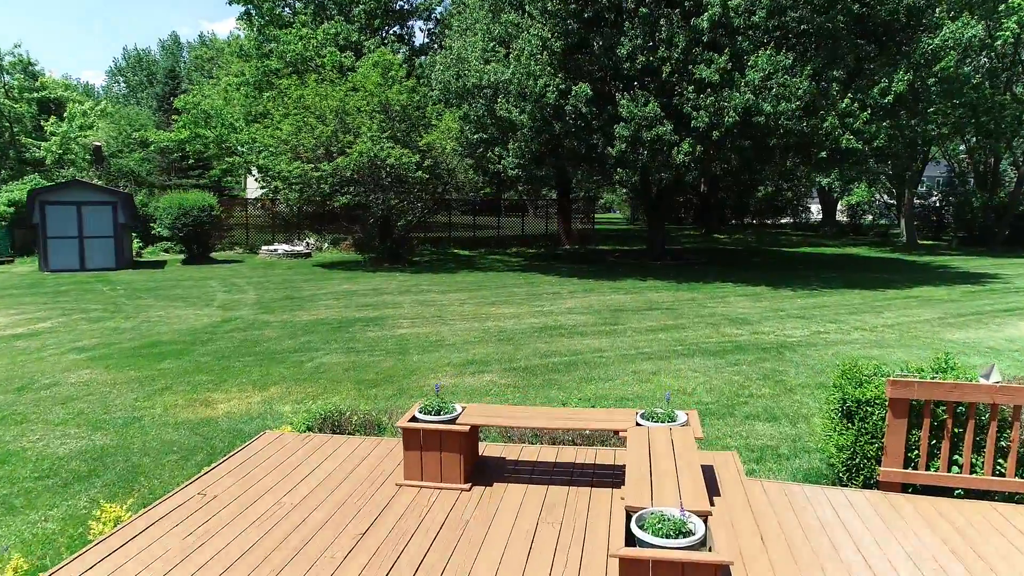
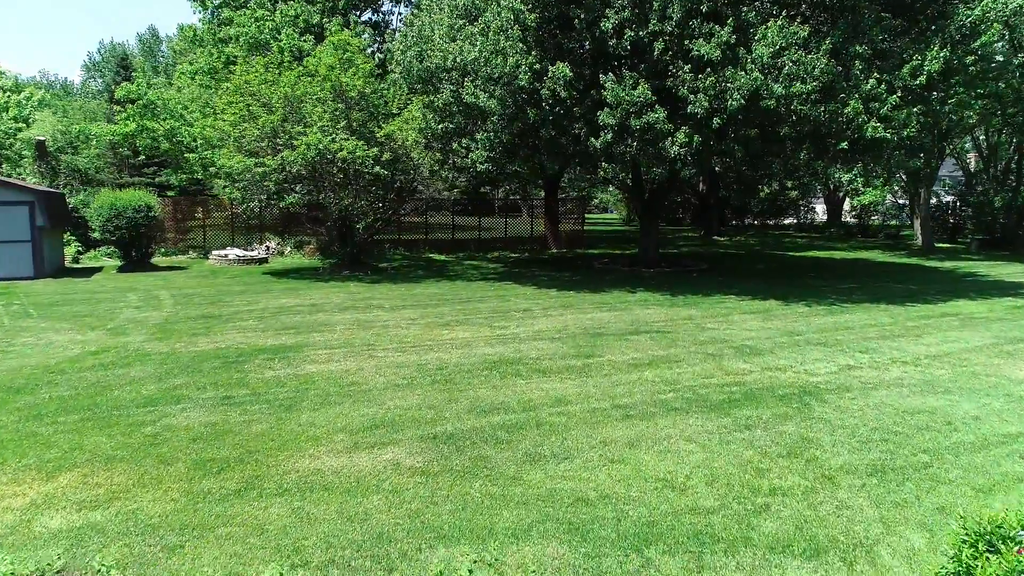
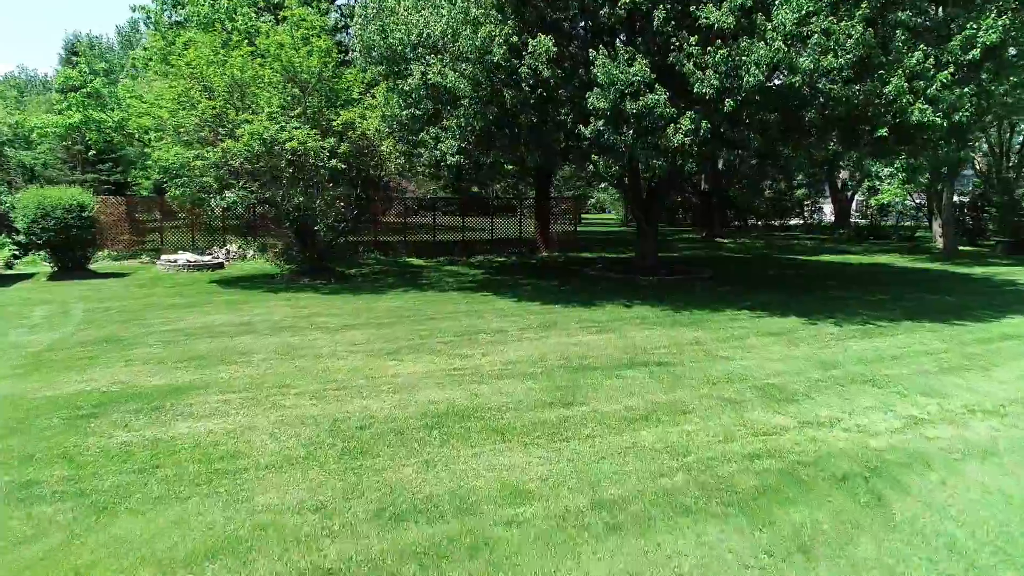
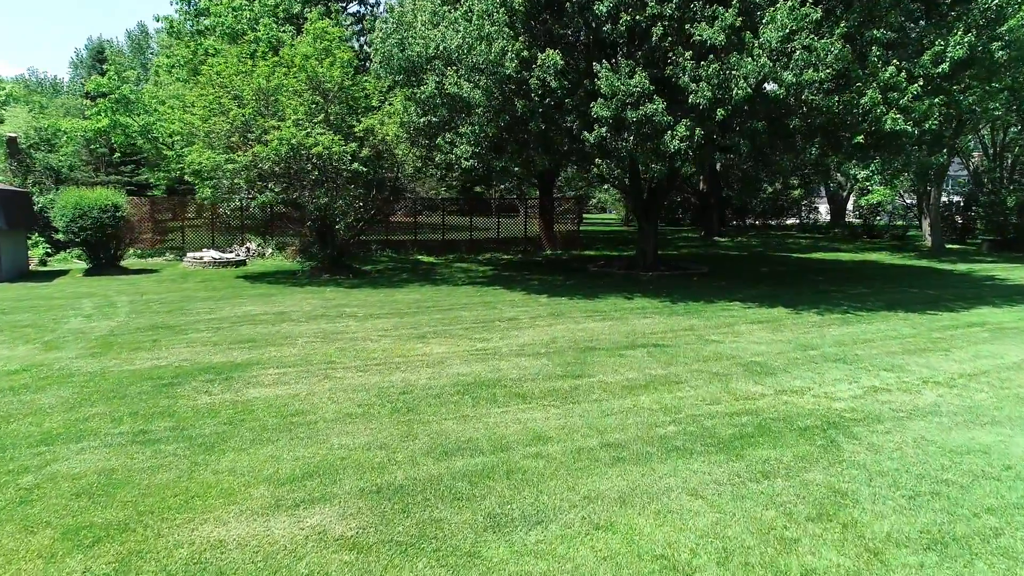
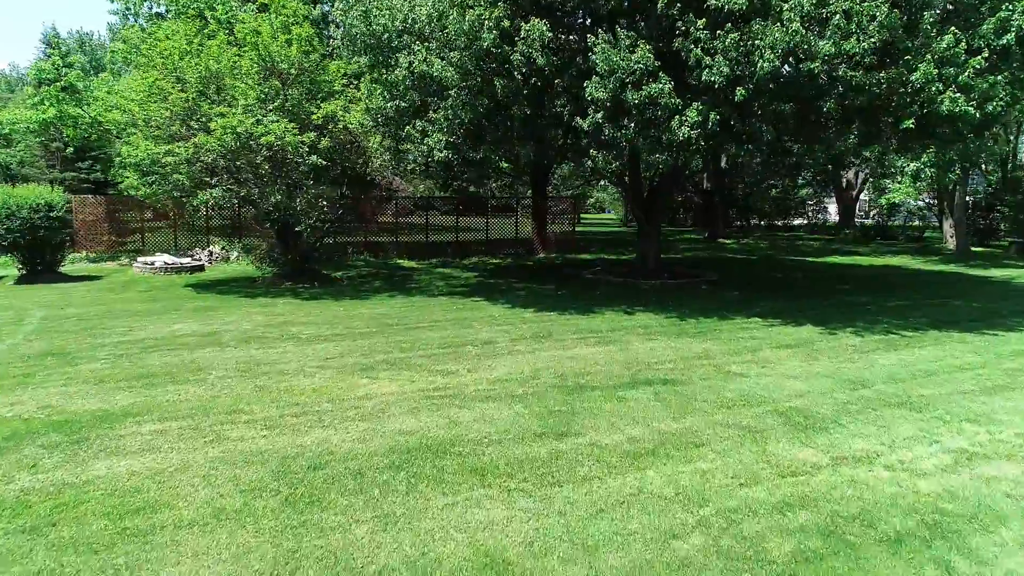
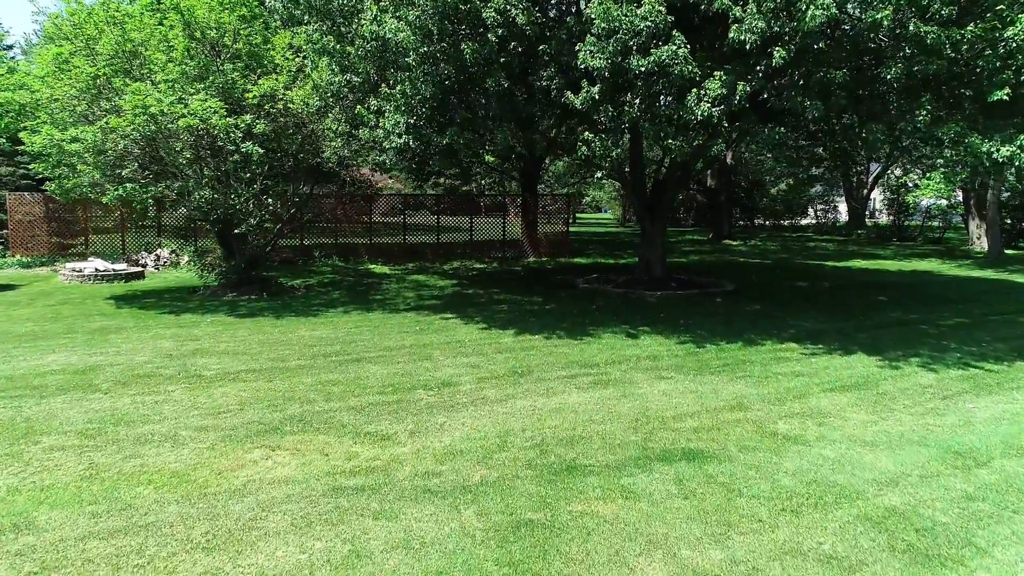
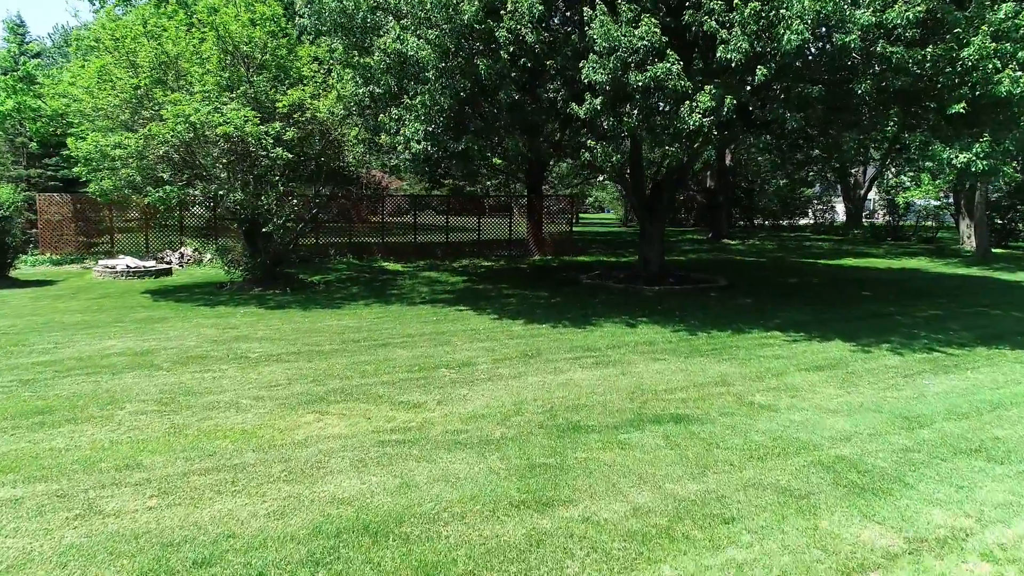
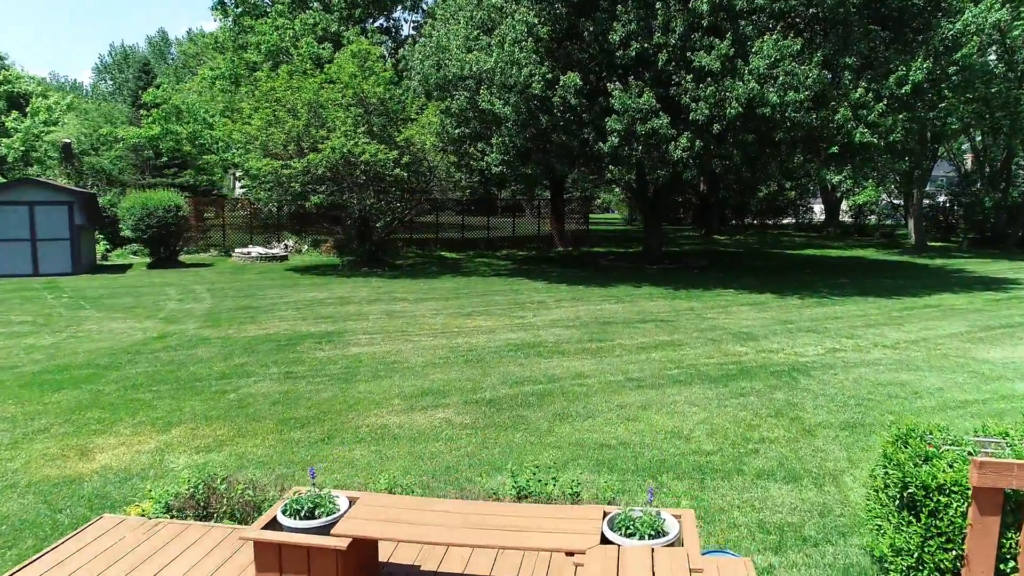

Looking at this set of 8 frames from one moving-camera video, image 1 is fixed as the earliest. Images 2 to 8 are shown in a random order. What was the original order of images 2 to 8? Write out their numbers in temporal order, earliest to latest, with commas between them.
8, 2, 4, 3, 5, 7, 6
